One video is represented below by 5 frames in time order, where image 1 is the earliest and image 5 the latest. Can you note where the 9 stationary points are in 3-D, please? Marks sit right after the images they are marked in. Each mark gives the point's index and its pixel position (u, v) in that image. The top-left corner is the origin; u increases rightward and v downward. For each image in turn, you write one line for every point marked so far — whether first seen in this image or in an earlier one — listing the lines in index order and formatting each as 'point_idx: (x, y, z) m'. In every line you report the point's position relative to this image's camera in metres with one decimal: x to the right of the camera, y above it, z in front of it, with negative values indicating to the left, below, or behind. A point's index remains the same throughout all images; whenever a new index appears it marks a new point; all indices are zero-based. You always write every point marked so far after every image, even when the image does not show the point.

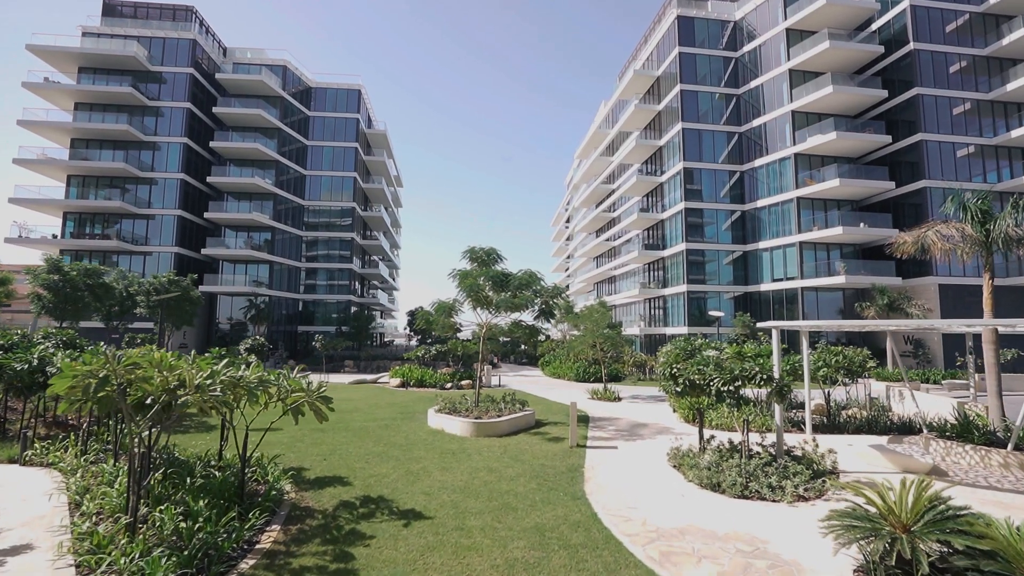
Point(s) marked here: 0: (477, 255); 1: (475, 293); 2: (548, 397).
0: (-0.9, +0.8, +13.1) m
1: (-0.9, -0.1, +12.5) m
2: (+1.4, -4.0, +18.7) m
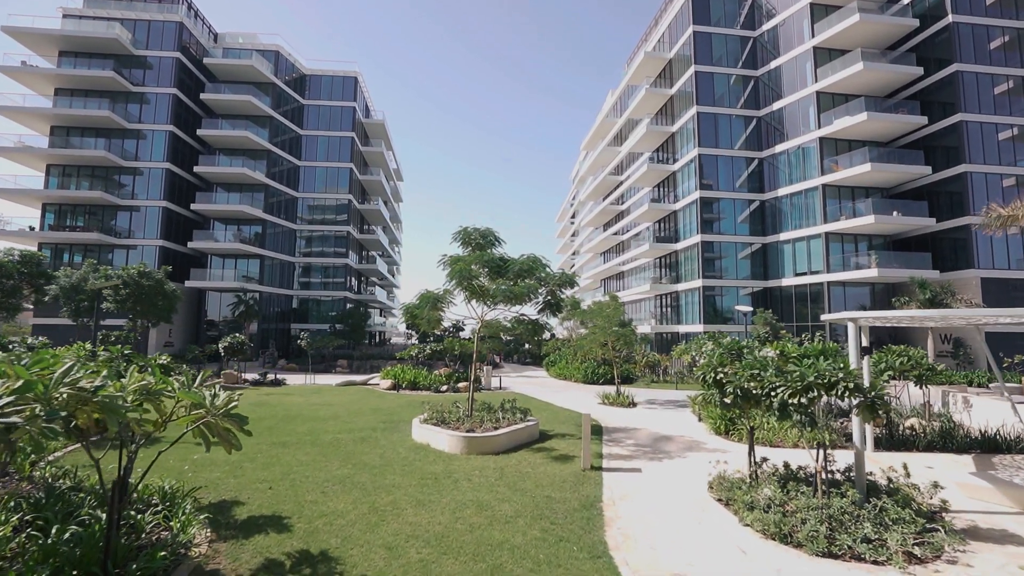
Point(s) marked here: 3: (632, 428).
0: (-0.9, +1.1, +11.1) m
1: (-0.9, +0.2, +10.5) m
2: (+1.4, -3.8, +16.7) m
3: (+2.9, -3.4, +12.2) m
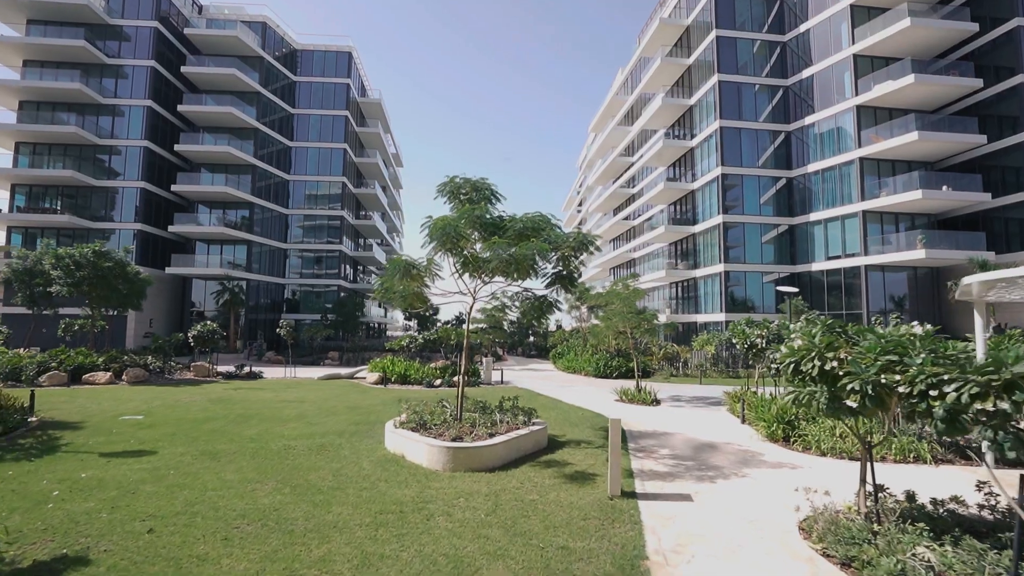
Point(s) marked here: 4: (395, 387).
0: (-0.9, +1.7, +8.7) m
1: (-0.9, +0.8, +8.1) m
2: (+1.5, -3.1, +14.3) m
3: (+2.9, -2.8, +9.8) m
4: (-4.1, -3.4, +17.6) m
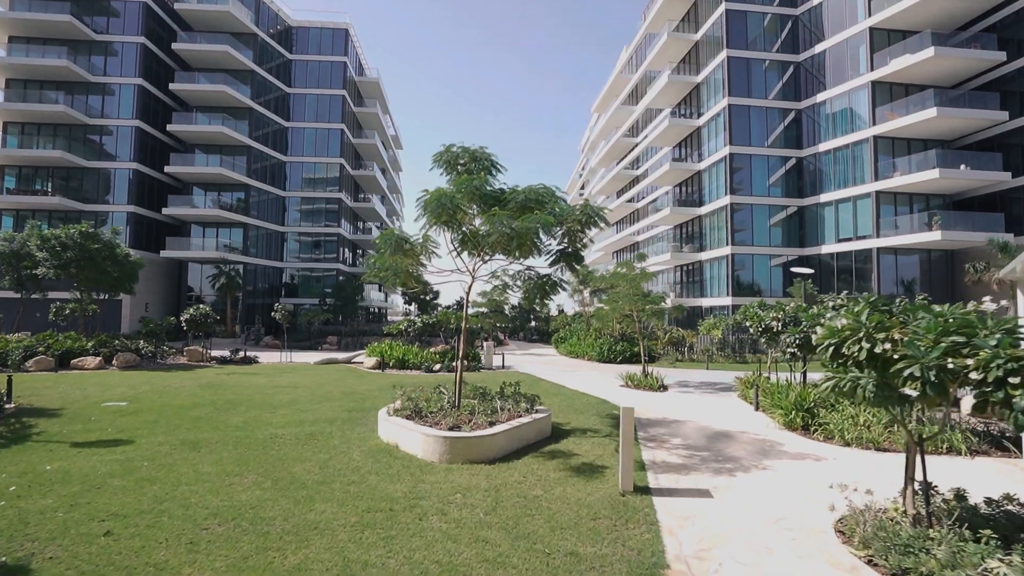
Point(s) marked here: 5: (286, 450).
0: (-0.9, +2.0, +8.0) m
1: (-0.9, +1.1, +7.5) m
2: (+1.5, -2.6, +13.8) m
3: (+2.9, -2.4, +9.3) m
4: (-4.0, -2.8, +17.0) m
5: (-3.2, -2.3, +7.1) m
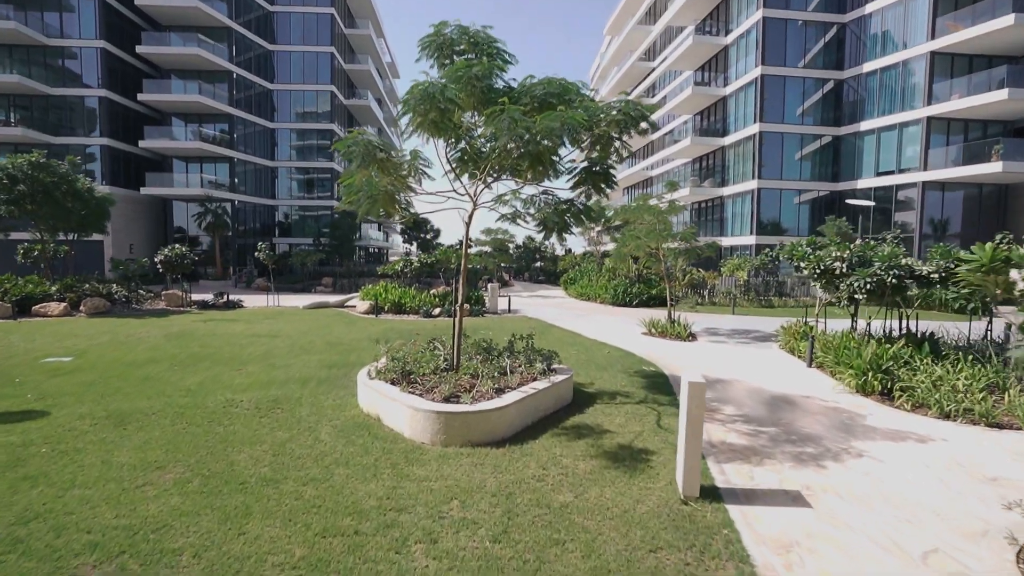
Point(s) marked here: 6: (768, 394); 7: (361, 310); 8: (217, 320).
0: (-0.7, +2.9, +6.0) m
1: (-0.8, +1.9, +5.5) m
2: (+1.7, -1.1, +12.2) m
3: (+3.1, -1.4, +7.7) m
4: (-3.8, -0.9, +15.5) m
5: (-3.0, -1.5, +5.6) m
6: (+3.5, -1.5, +6.9) m
7: (-4.8, -0.7, +16.2) m
8: (-8.4, -0.9, +14.3) m
